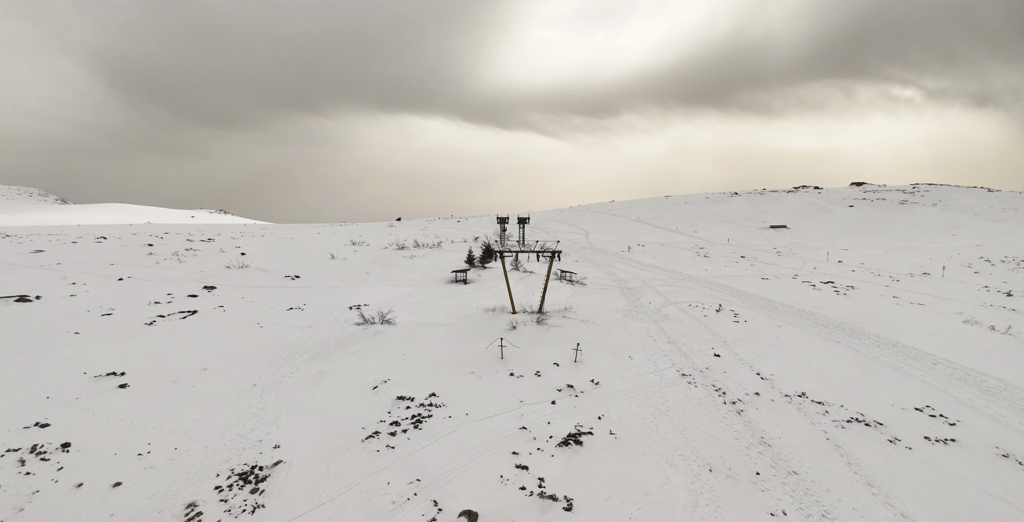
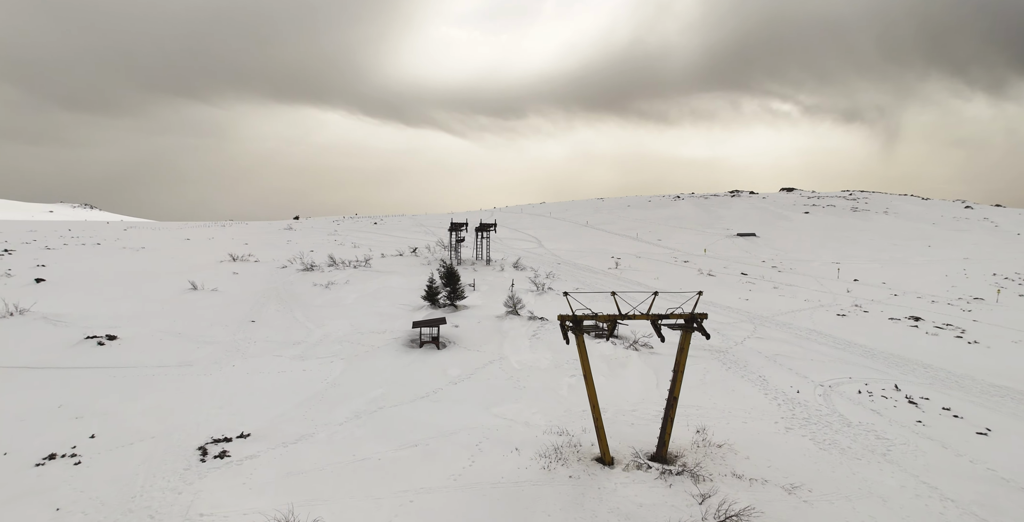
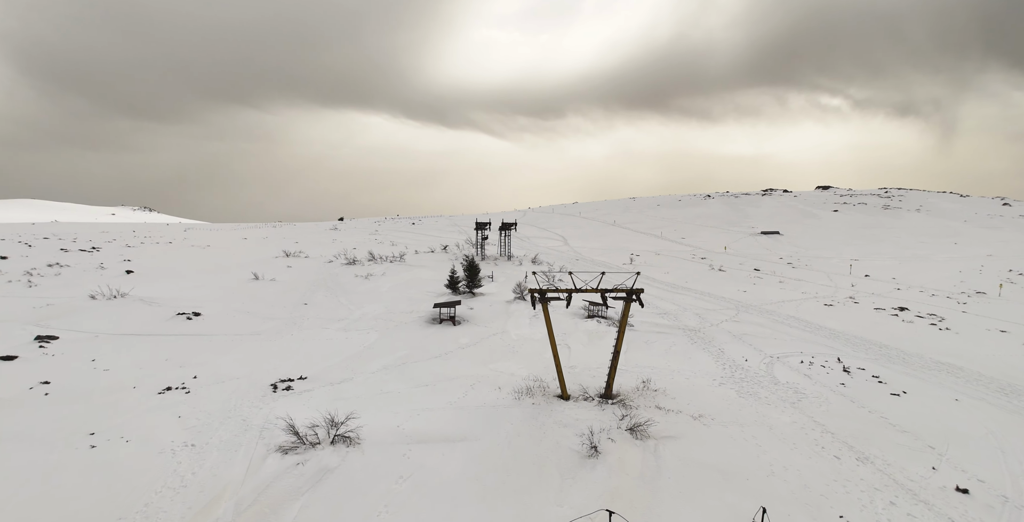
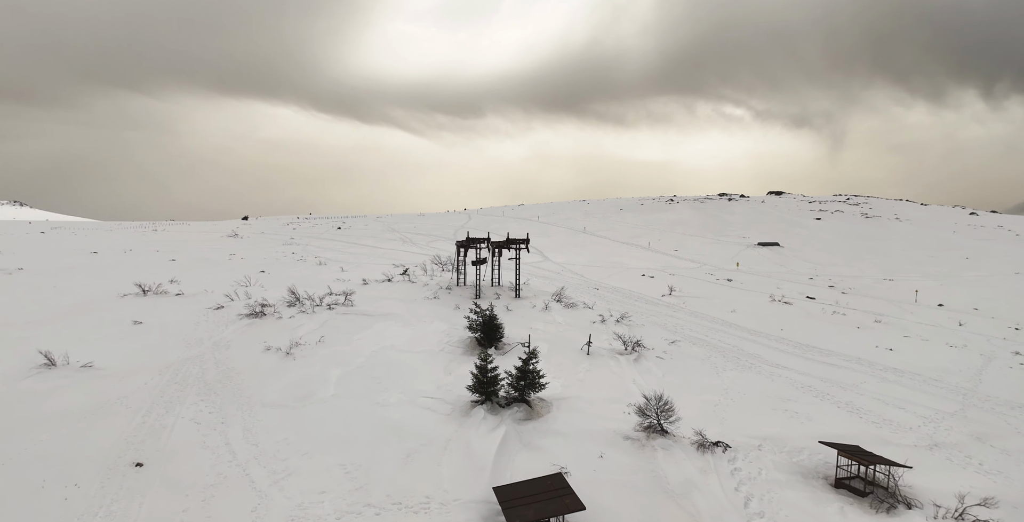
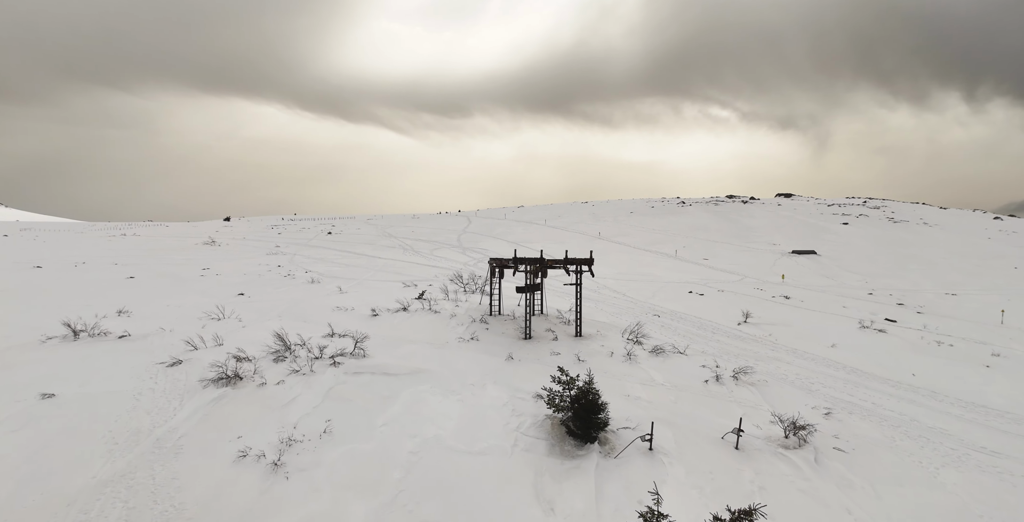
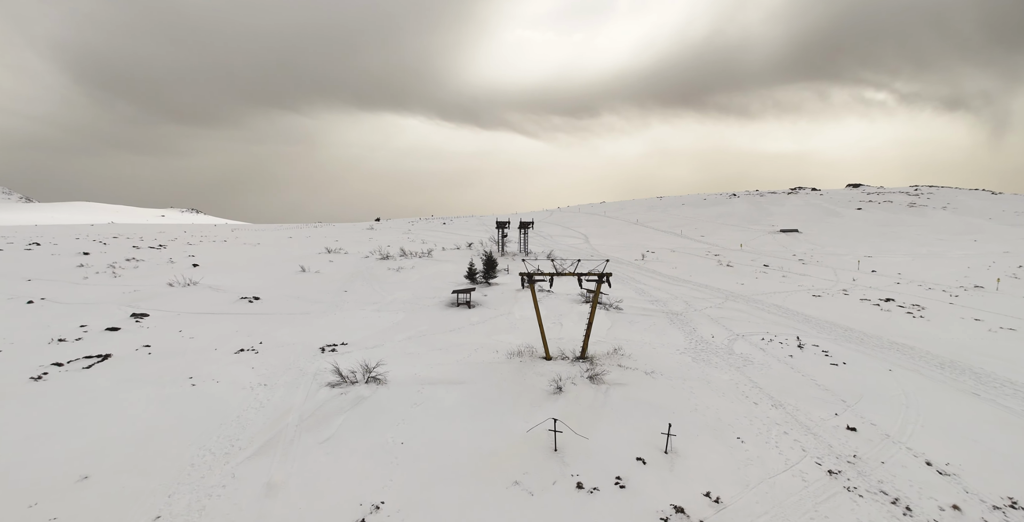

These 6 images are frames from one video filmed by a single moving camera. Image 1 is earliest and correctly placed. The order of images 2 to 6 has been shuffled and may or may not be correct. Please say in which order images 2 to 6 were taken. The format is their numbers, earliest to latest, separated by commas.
6, 3, 2, 4, 5
